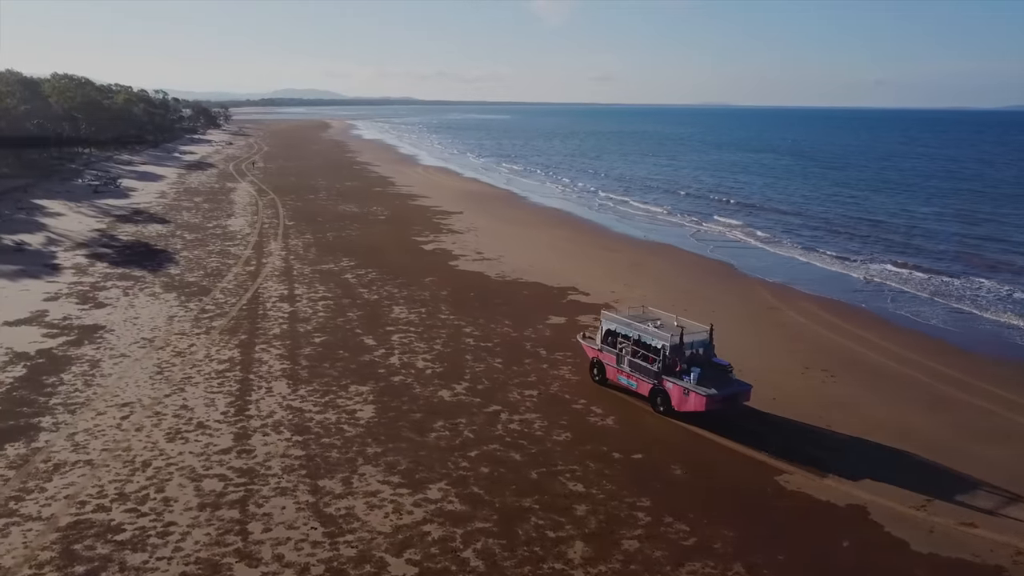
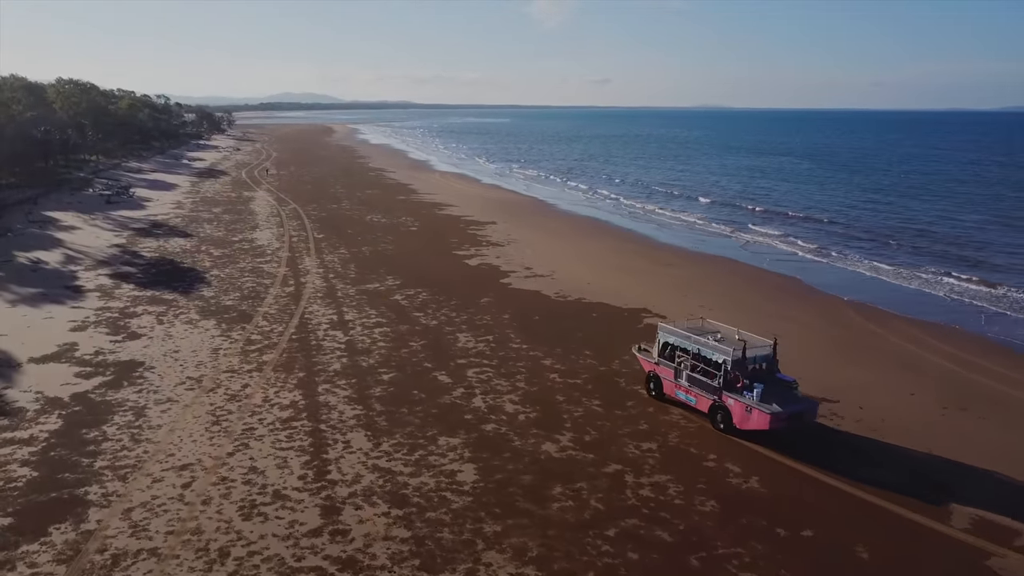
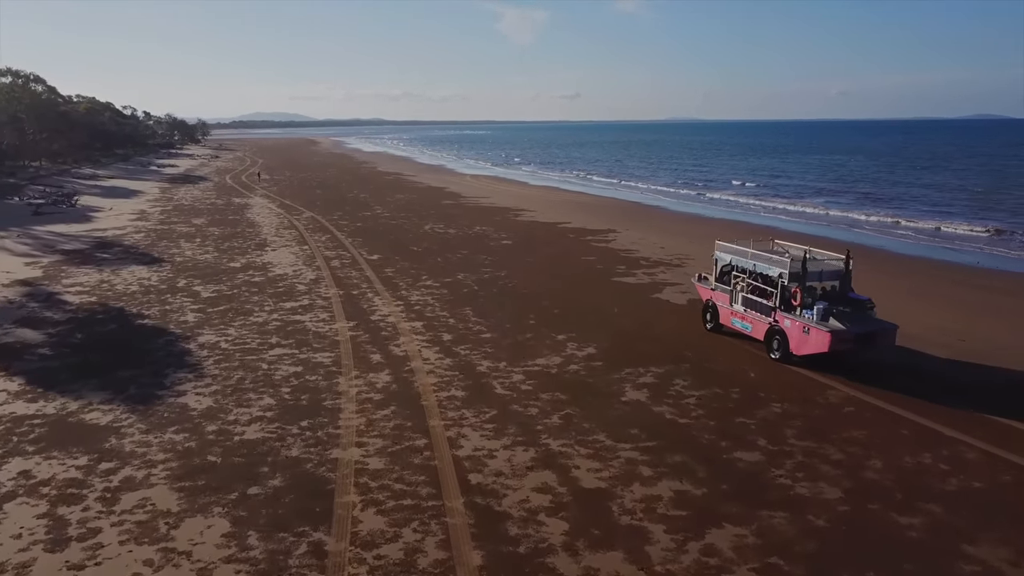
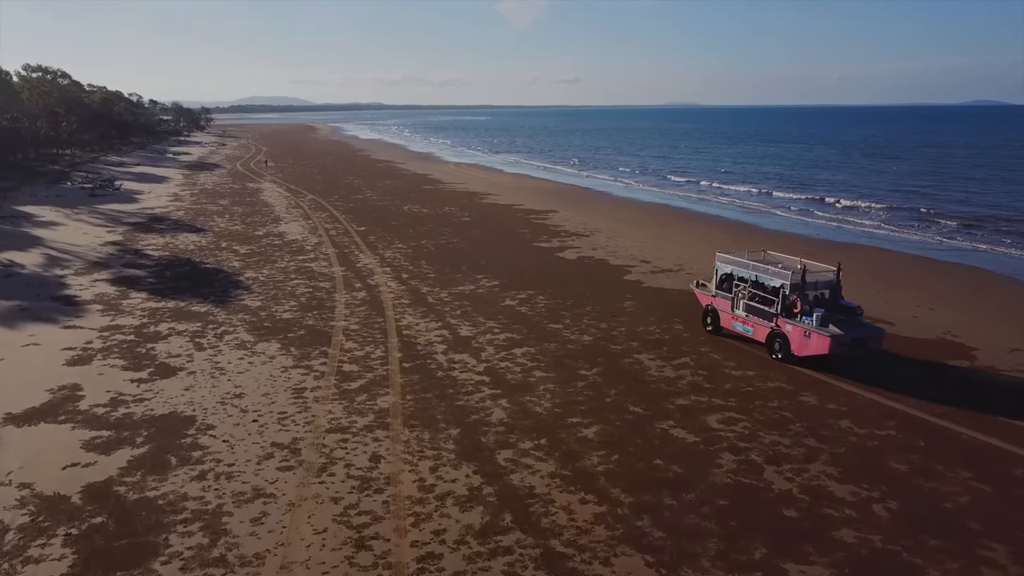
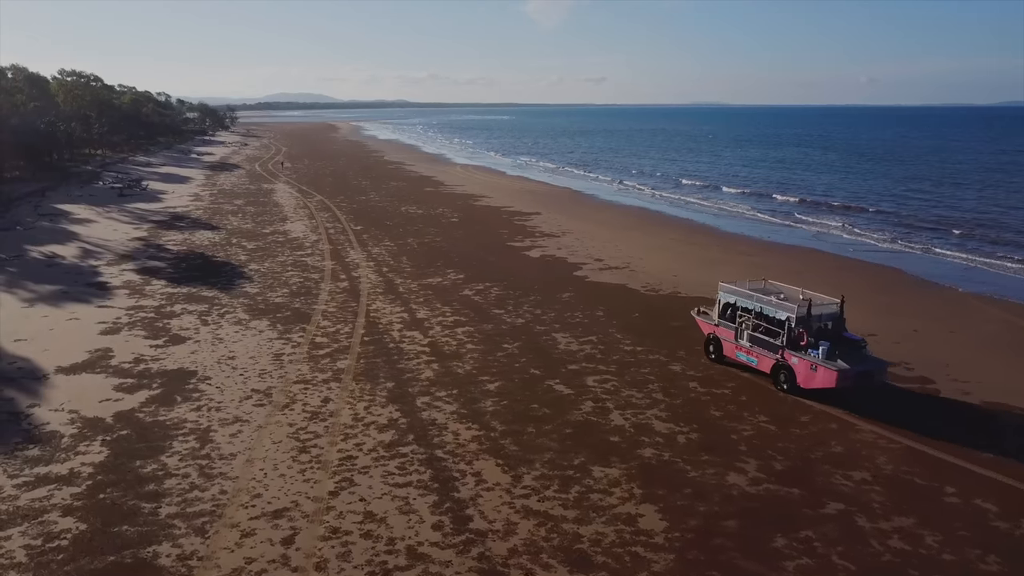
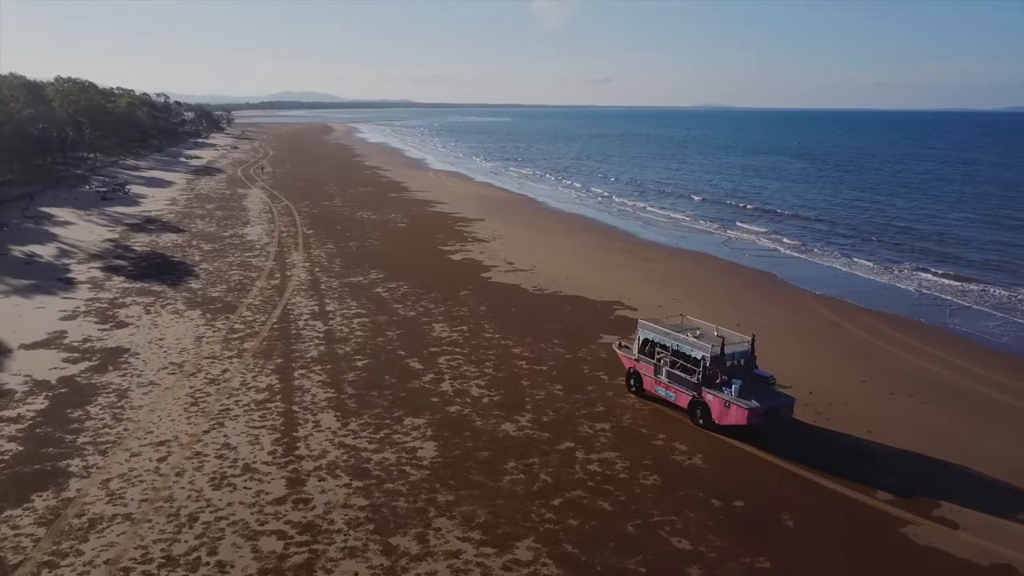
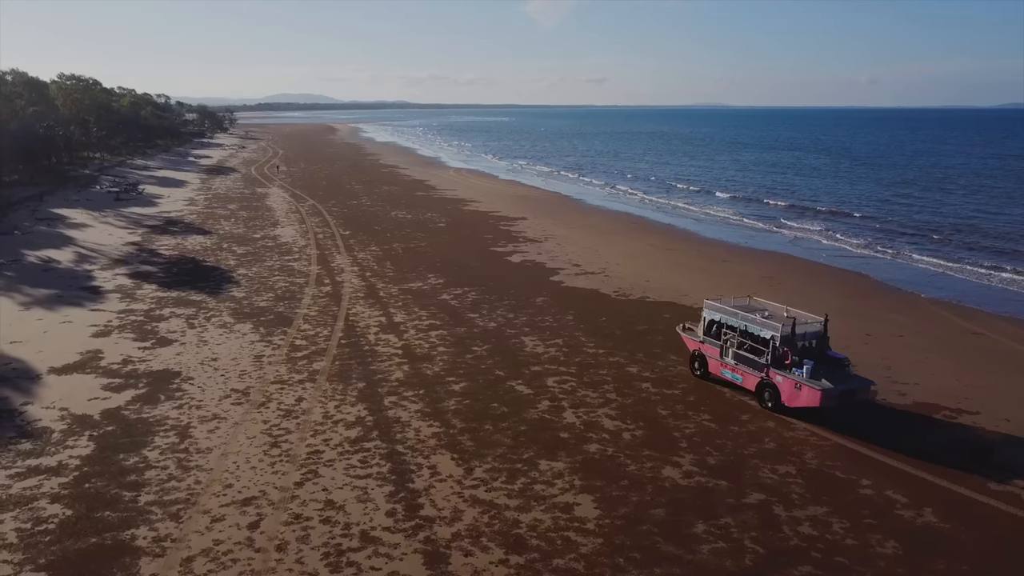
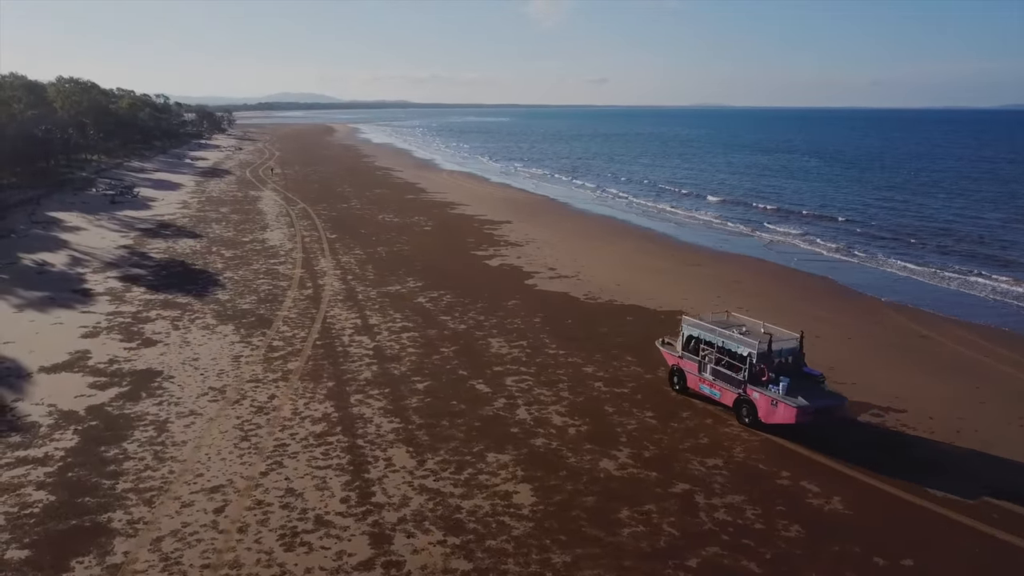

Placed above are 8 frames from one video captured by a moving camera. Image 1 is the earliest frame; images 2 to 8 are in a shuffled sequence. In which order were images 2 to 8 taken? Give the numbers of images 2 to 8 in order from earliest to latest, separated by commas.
6, 2, 8, 7, 5, 4, 3
